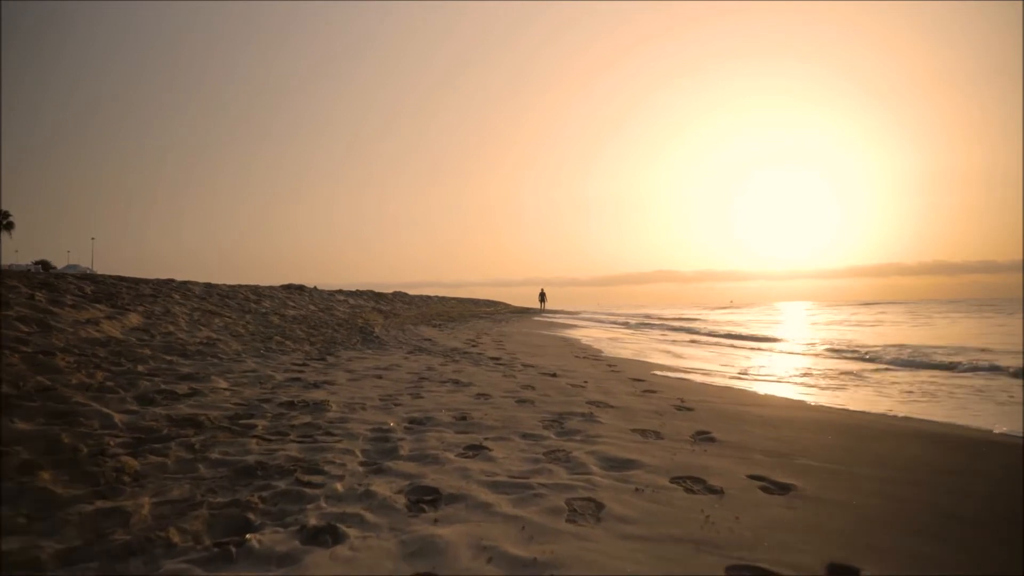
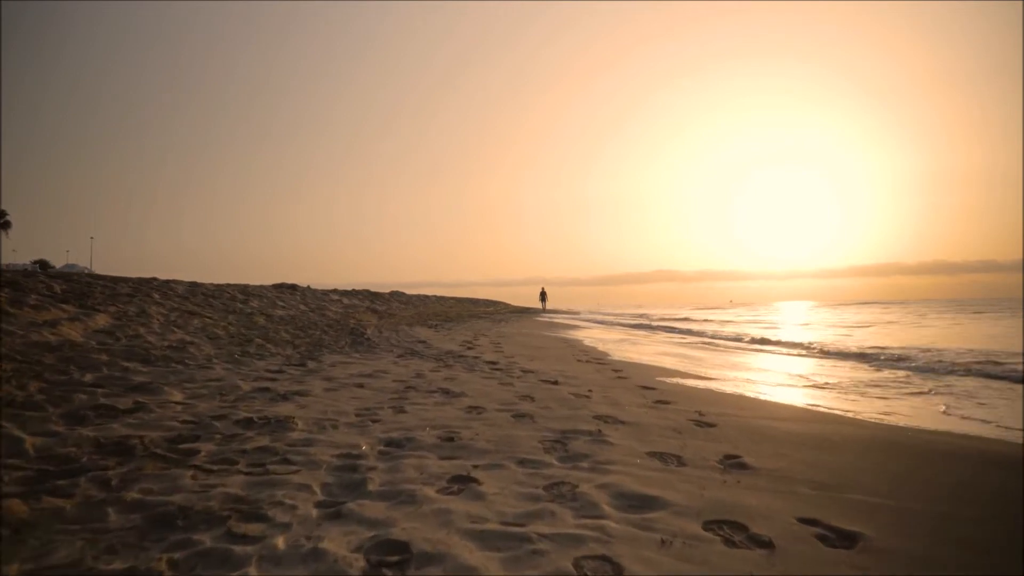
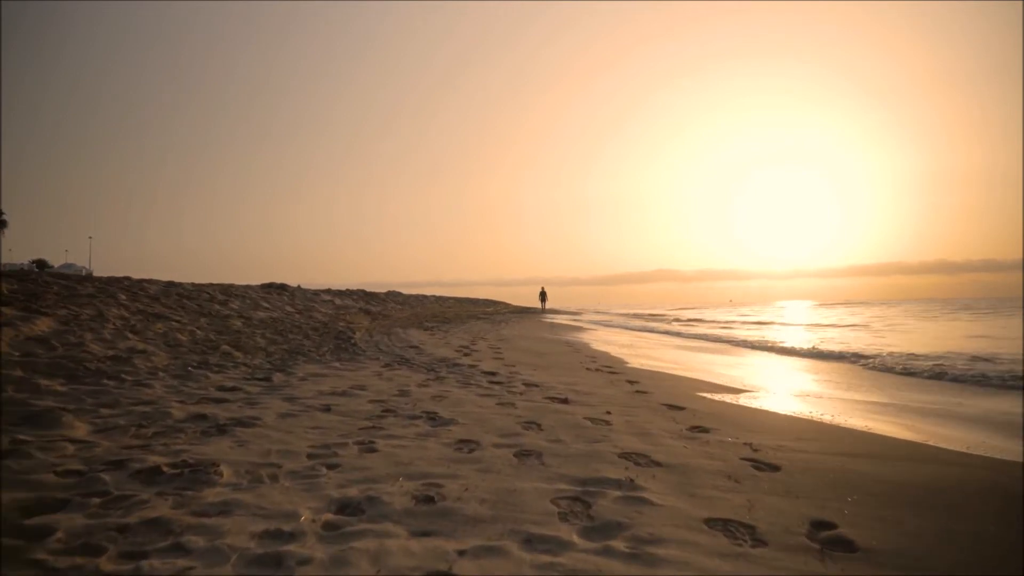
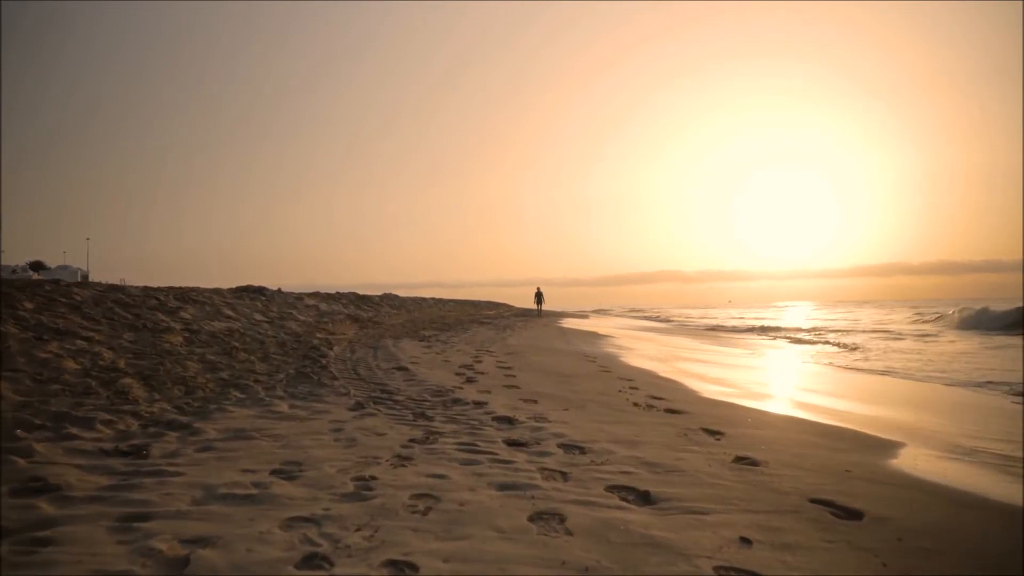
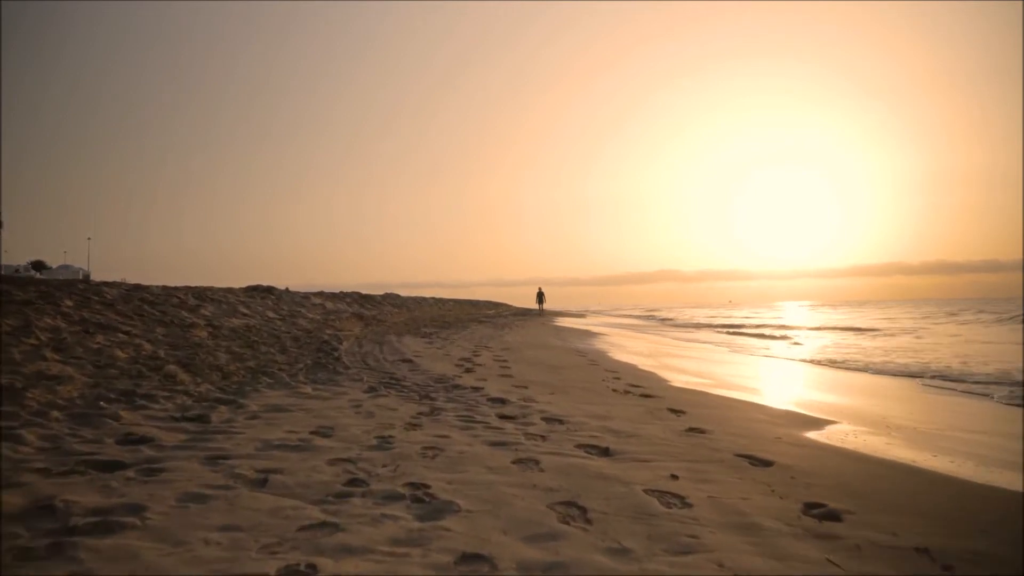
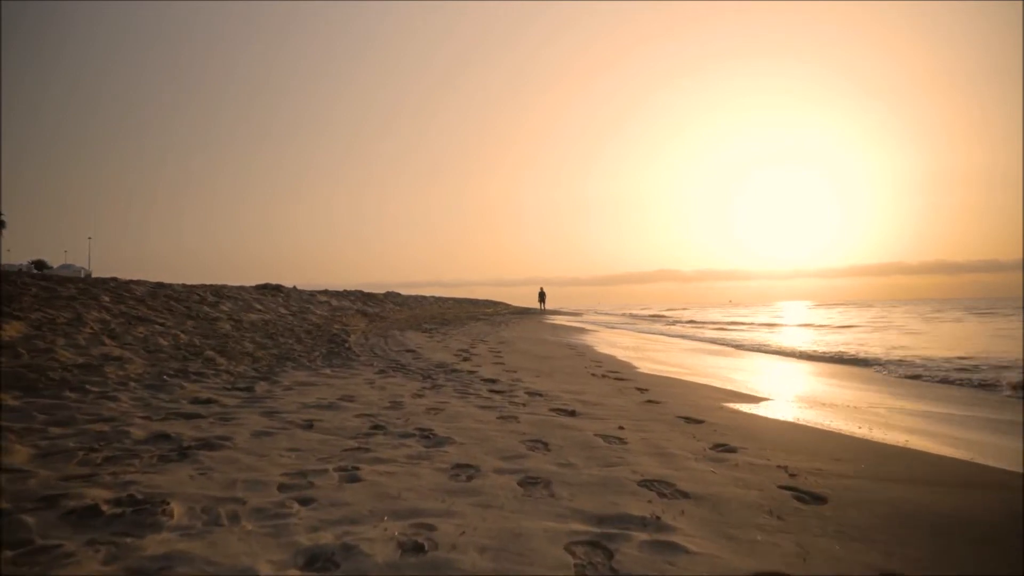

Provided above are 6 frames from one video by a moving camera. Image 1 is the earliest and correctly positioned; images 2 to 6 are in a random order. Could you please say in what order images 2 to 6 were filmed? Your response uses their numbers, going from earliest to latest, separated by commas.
2, 3, 6, 5, 4
